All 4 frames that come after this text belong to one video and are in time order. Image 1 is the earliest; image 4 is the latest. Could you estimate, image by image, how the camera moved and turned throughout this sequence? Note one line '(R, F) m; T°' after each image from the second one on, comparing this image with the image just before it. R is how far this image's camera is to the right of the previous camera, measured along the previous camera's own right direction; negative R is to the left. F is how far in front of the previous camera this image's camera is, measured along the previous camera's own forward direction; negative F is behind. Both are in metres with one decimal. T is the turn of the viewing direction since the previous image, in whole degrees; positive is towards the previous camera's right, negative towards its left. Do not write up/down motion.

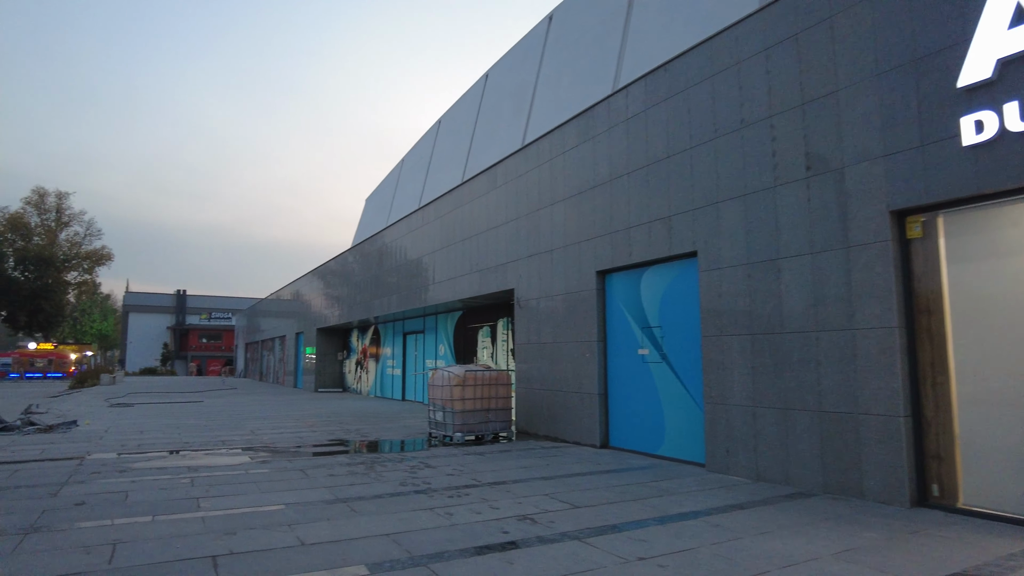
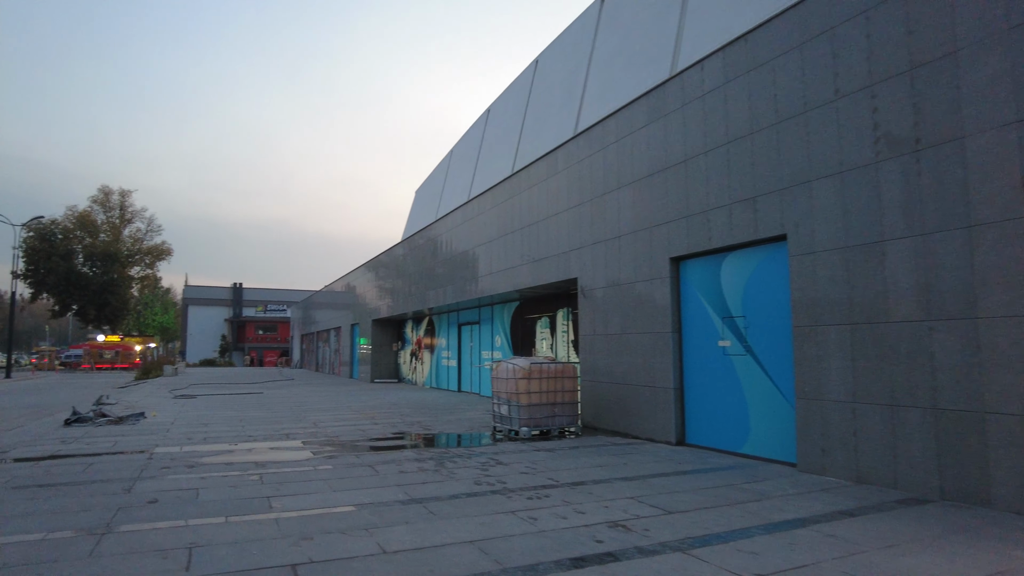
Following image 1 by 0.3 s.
(-0.3, +0.4) m; -4°
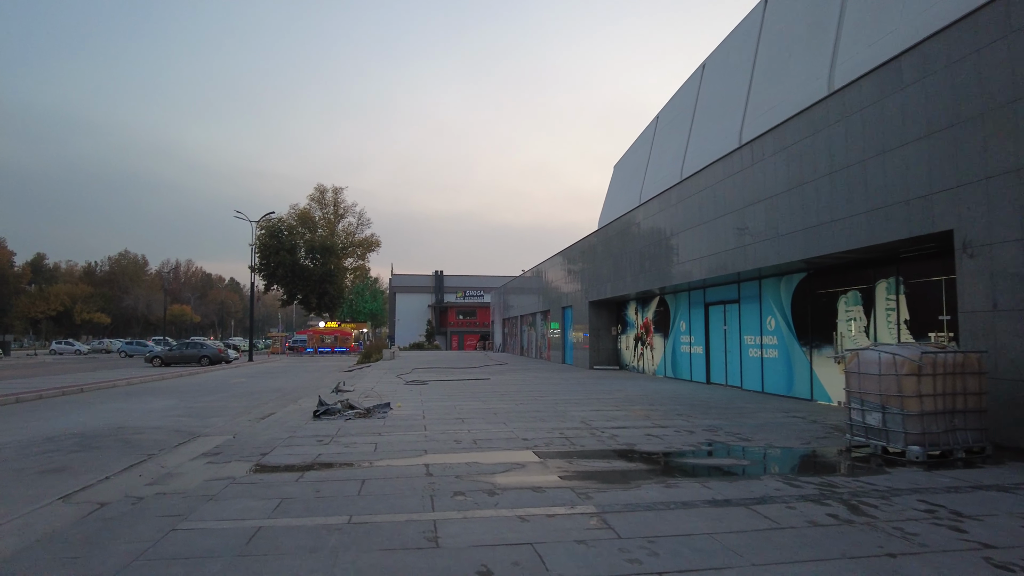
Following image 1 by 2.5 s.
(-2.1, +2.5) m; -15°
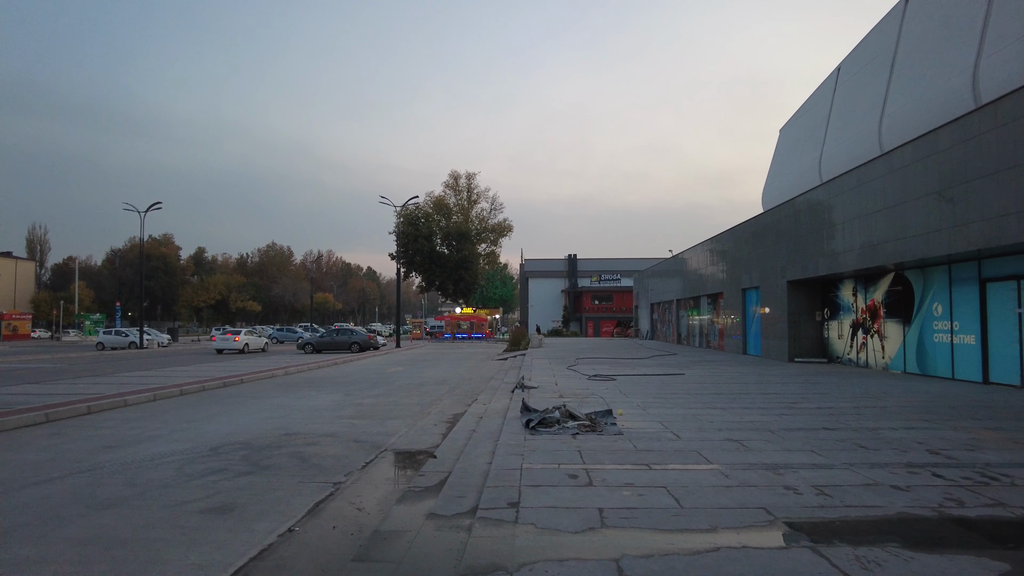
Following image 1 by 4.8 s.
(-2.0, +2.8) m; -10°
